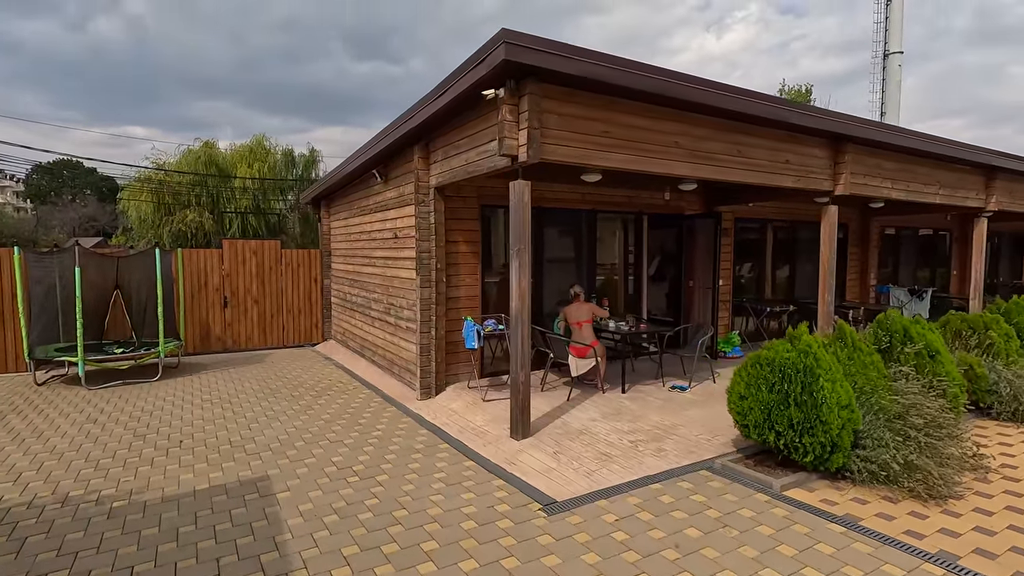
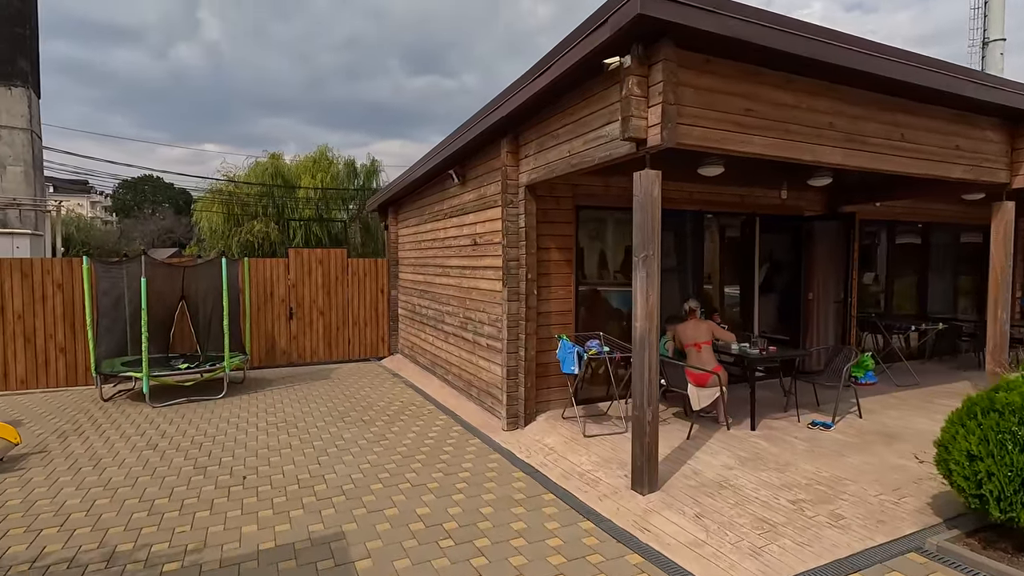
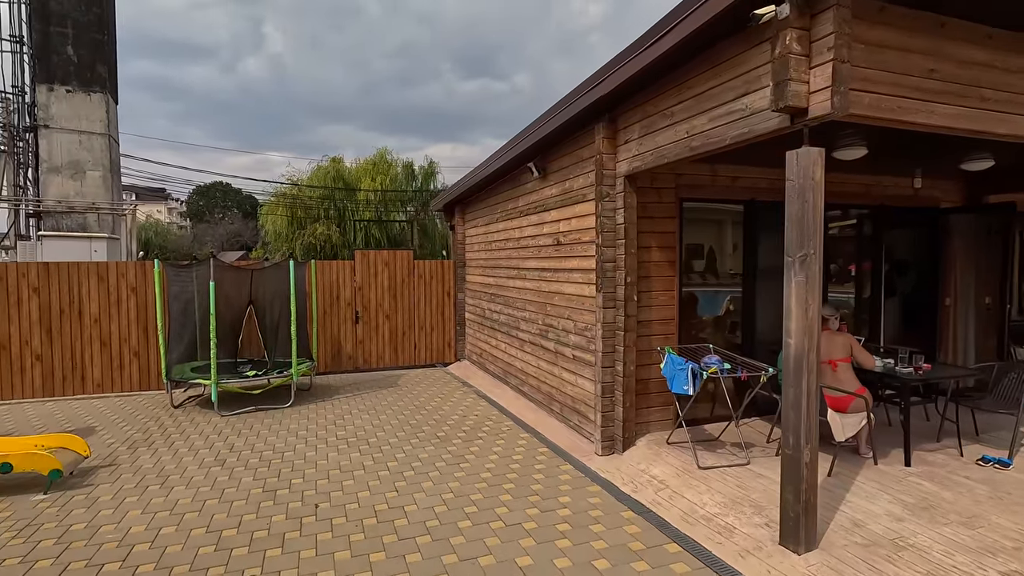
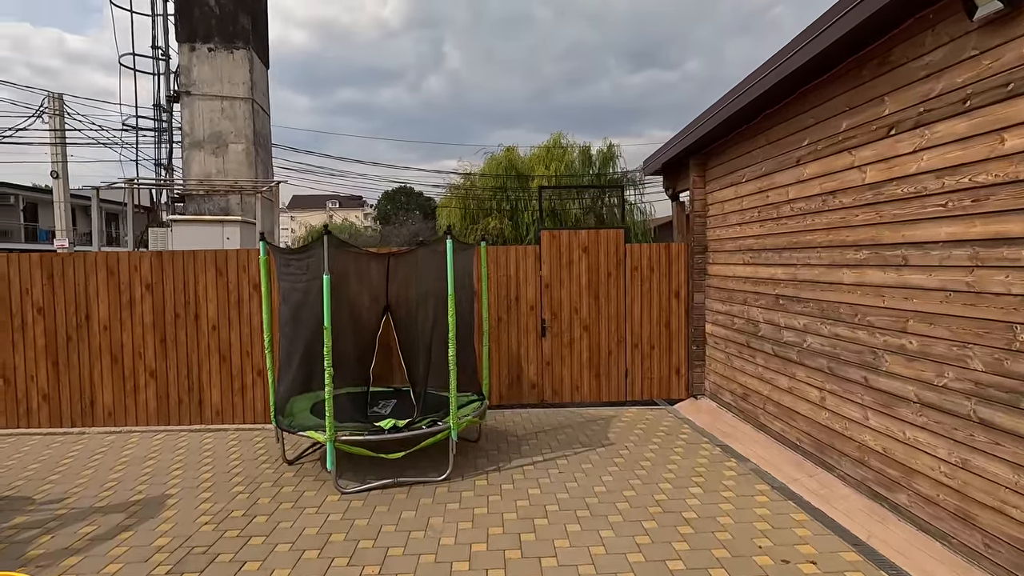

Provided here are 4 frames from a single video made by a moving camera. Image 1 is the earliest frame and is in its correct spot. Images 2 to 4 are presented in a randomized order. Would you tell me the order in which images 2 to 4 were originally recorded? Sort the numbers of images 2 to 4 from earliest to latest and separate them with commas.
2, 3, 4
